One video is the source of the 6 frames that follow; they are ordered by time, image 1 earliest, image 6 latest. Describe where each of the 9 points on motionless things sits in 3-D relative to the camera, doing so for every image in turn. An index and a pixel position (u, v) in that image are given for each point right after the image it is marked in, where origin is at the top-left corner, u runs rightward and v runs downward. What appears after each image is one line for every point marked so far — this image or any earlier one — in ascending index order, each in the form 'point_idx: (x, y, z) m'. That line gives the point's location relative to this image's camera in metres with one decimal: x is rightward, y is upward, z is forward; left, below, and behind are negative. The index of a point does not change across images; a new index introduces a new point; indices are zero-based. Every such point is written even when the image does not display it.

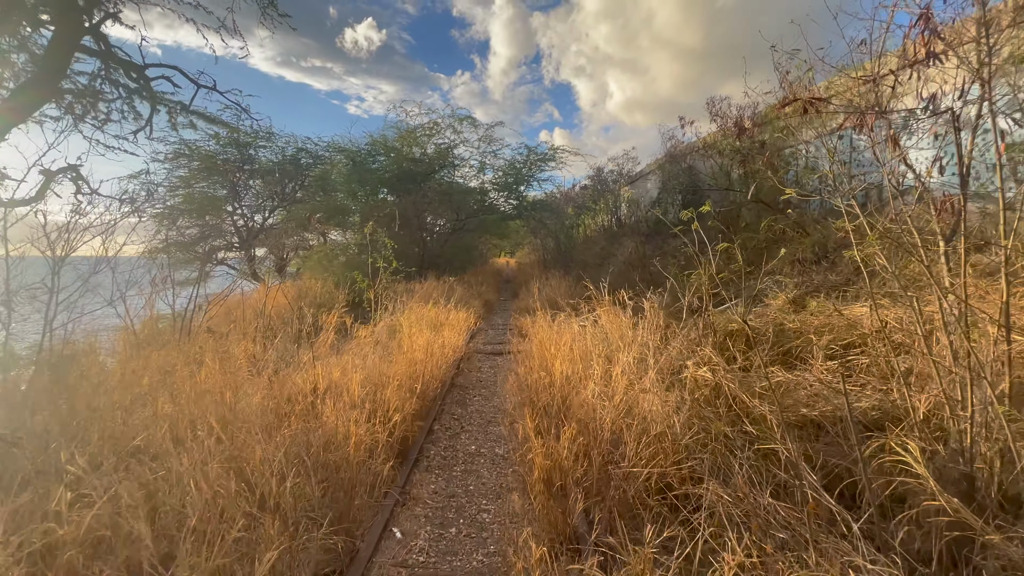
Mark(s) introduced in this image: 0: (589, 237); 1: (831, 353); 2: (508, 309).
0: (+2.7, +1.8, +17.5) m
1: (+2.7, -0.5, +4.1) m
2: (-0.1, -0.5, +10.5) m
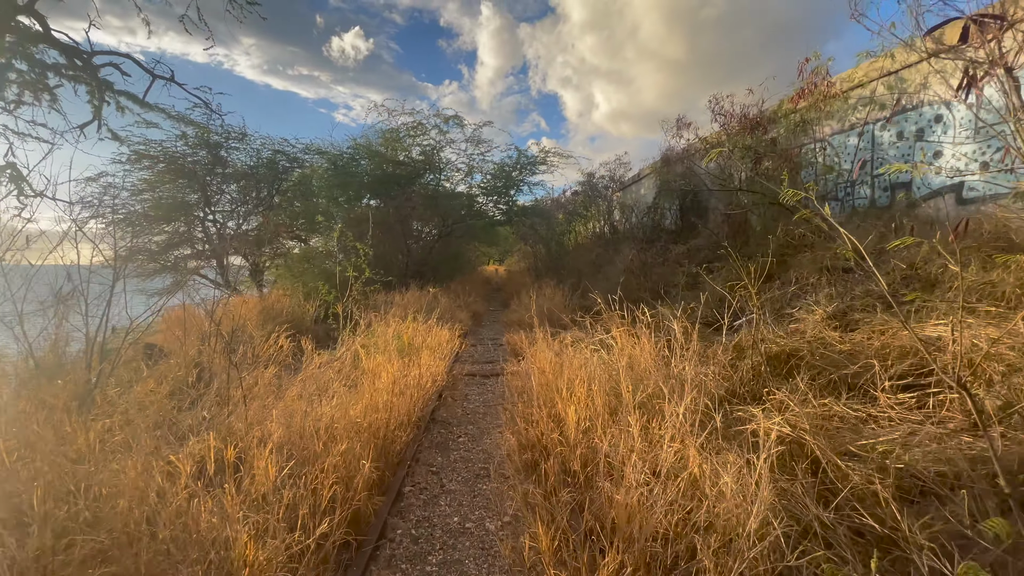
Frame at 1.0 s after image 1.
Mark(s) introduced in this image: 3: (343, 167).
0: (+2.3, +1.5, +16.7) m
1: (+2.6, -0.6, +3.3) m
2: (-0.3, -0.7, +9.6) m
3: (-4.7, +3.4, +14.2) m
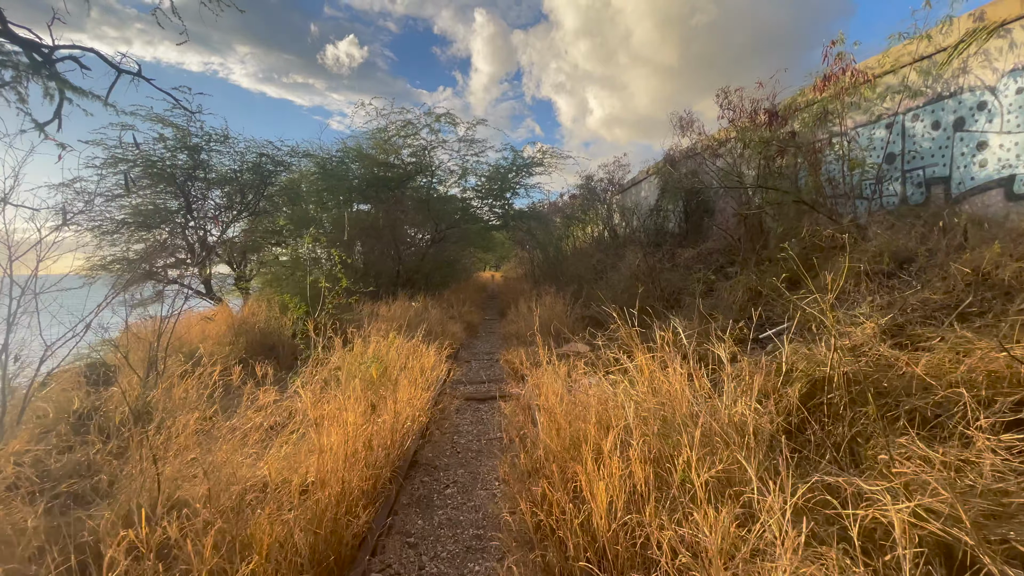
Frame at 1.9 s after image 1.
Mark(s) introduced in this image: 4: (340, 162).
0: (+2.2, +1.3, +16.0) m
1: (+2.6, -0.7, +2.6) m
2: (-0.3, -0.9, +8.9) m
3: (-4.8, +3.1, +13.5) m
4: (-4.8, +3.5, +13.7) m
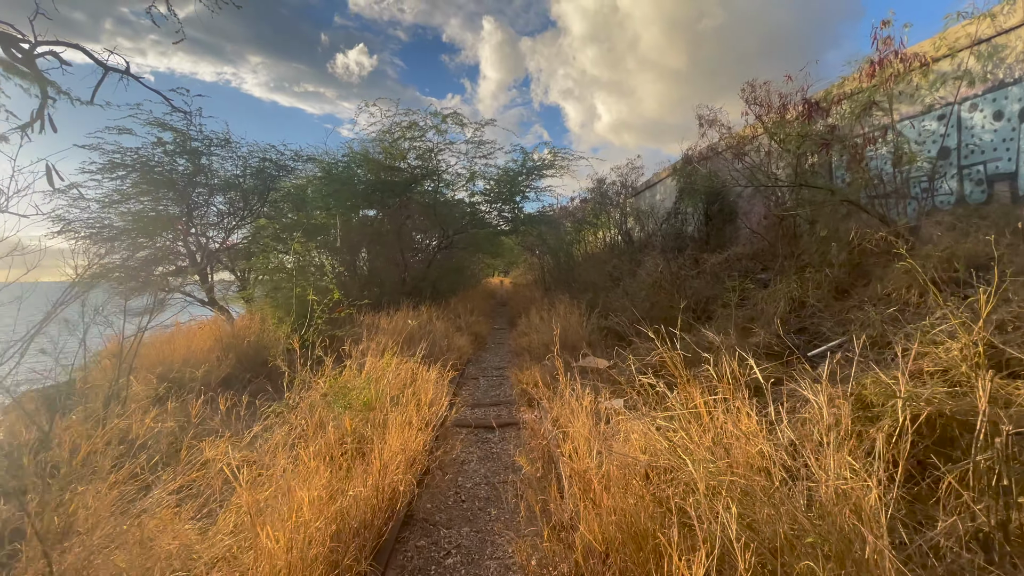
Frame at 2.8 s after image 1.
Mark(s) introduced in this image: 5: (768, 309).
0: (+2.5, +1.0, +15.4) m
1: (+2.7, -0.8, +1.9) m
2: (-0.1, -1.0, +8.3) m
3: (-4.5, +2.9, +13.0) m
4: (-4.5, +3.3, +13.3) m
5: (+2.9, -0.2, +5.6) m
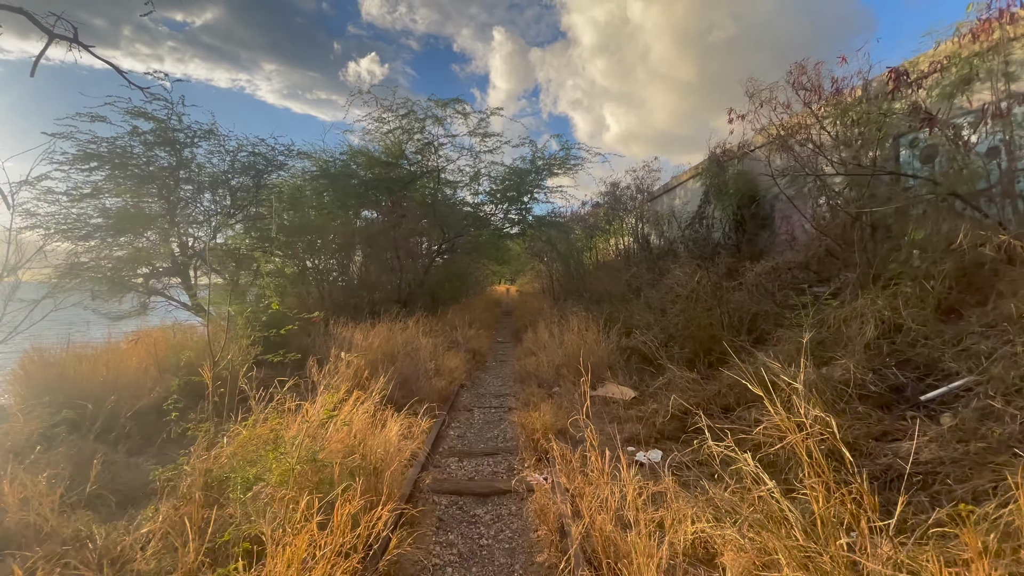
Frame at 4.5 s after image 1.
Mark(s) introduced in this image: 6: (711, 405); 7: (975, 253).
0: (+2.7, +0.7, +14.1) m
1: (+2.7, -0.8, +0.6) m
2: (-0.1, -1.1, +7.0) m
3: (-4.4, +2.8, +11.9) m
4: (-4.3, +3.1, +12.1) m
5: (+3.0, -0.4, +4.4) m
6: (+1.8, -1.1, +4.5) m
7: (+4.0, +0.3, +4.3) m
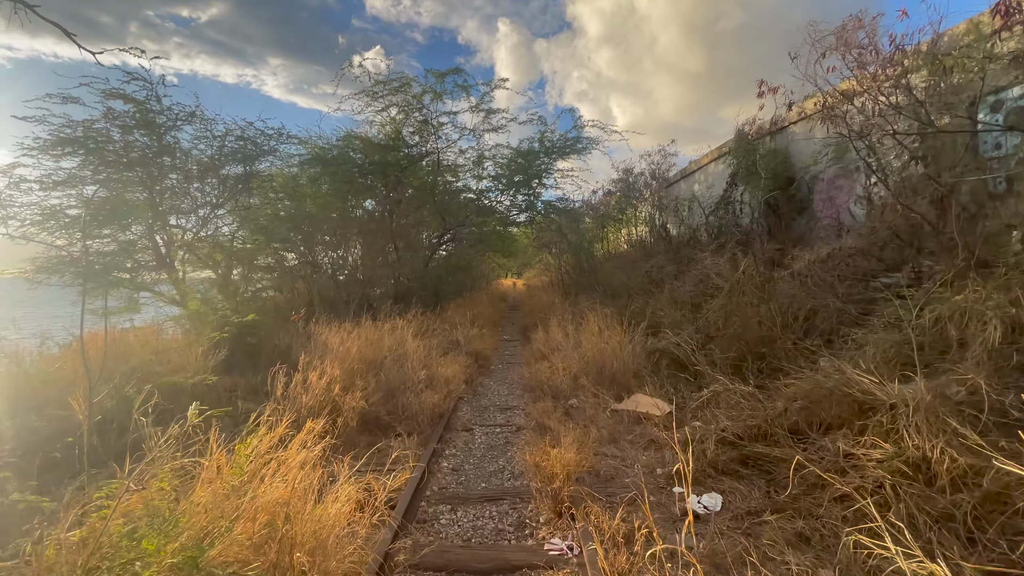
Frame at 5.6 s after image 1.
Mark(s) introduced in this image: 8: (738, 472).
0: (+2.9, +0.9, +13.1) m
1: (+2.7, -0.8, -0.3) m
2: (0.0, -1.1, +6.1) m
3: (-4.2, +2.9, +10.9) m
4: (-4.2, +3.3, +11.2) m
5: (+3.0, -0.3, +3.4) m
6: (+1.9, -1.0, +3.5) m
7: (+4.1, +0.4, +3.2) m
8: (+1.5, -1.2, +3.3) m
